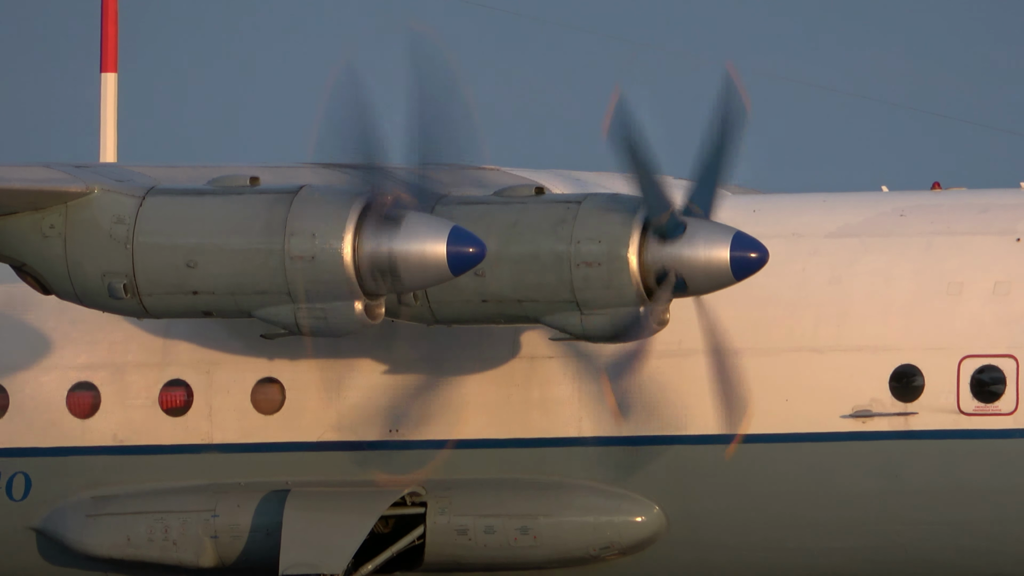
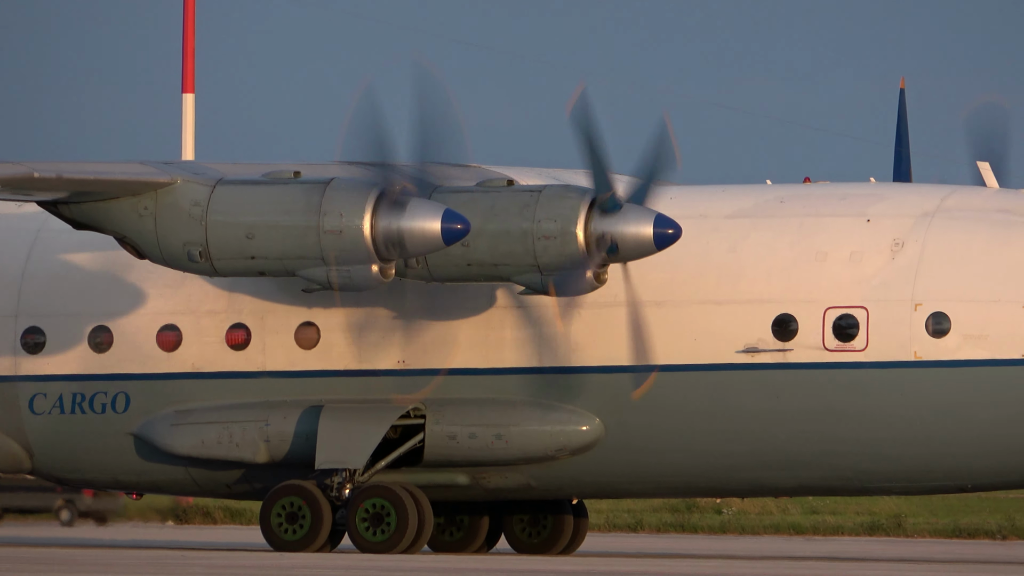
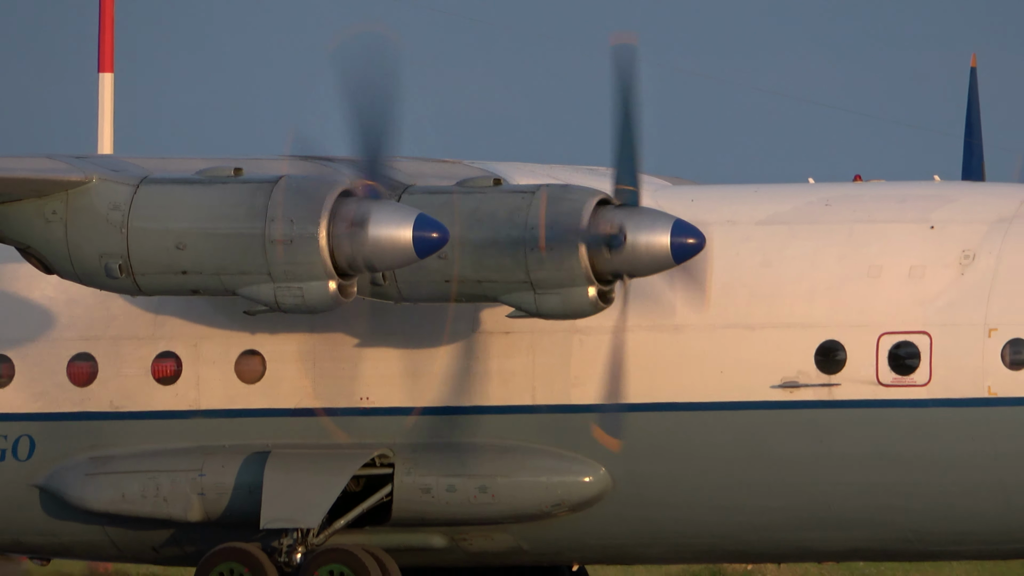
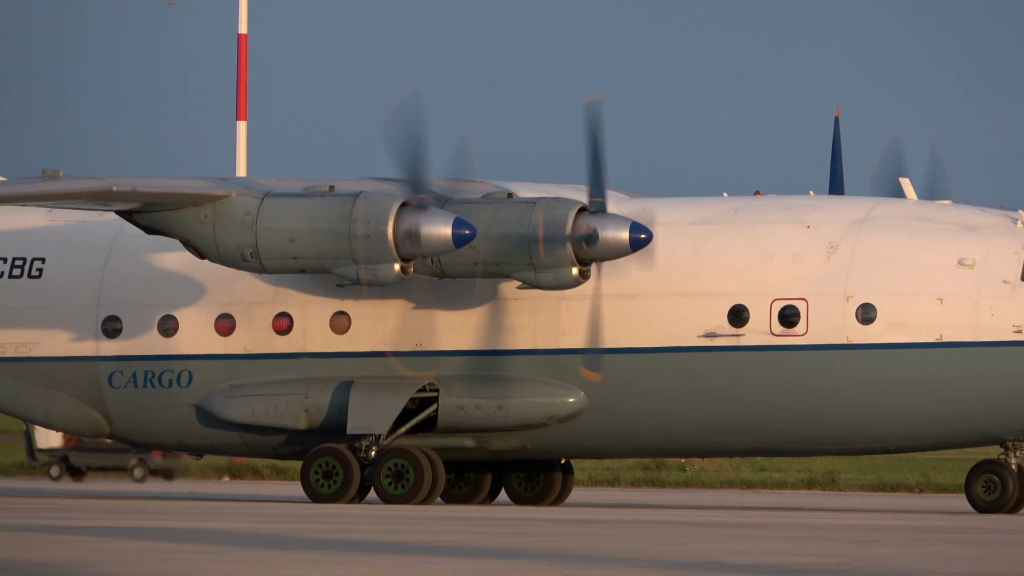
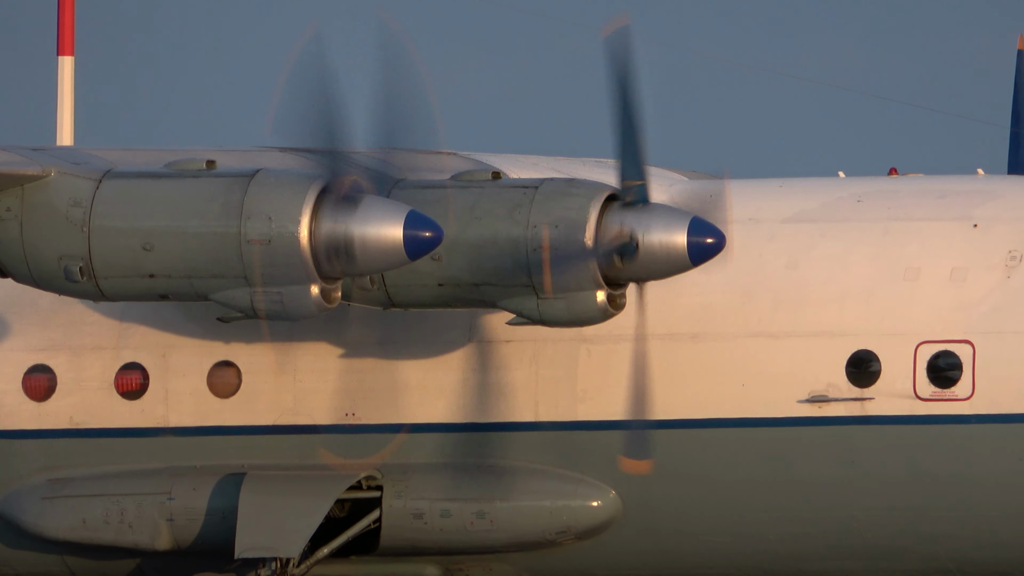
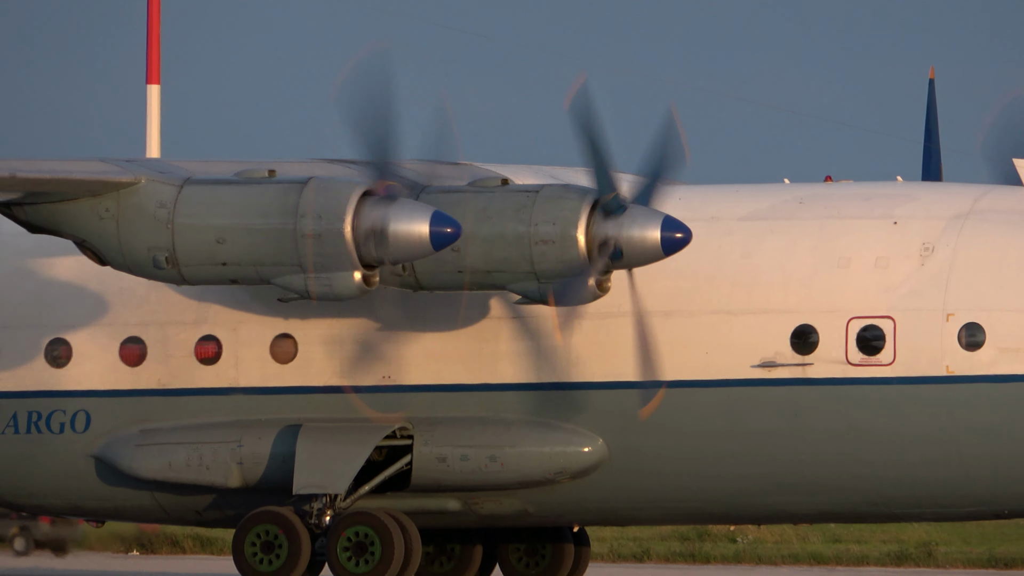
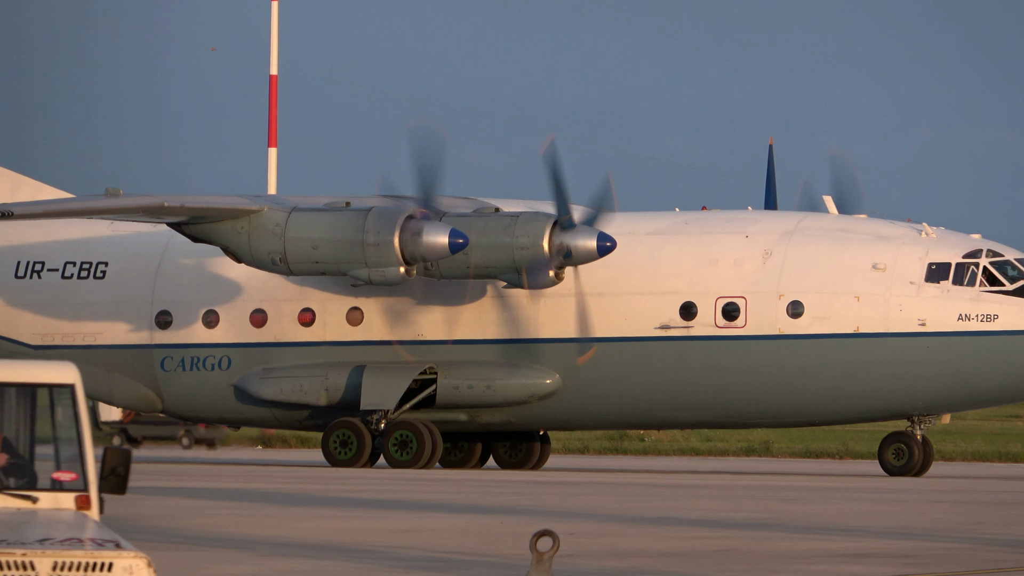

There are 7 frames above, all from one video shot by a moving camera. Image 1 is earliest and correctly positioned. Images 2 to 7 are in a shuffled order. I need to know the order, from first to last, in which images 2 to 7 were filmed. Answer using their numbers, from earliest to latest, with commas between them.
5, 3, 6, 2, 4, 7
